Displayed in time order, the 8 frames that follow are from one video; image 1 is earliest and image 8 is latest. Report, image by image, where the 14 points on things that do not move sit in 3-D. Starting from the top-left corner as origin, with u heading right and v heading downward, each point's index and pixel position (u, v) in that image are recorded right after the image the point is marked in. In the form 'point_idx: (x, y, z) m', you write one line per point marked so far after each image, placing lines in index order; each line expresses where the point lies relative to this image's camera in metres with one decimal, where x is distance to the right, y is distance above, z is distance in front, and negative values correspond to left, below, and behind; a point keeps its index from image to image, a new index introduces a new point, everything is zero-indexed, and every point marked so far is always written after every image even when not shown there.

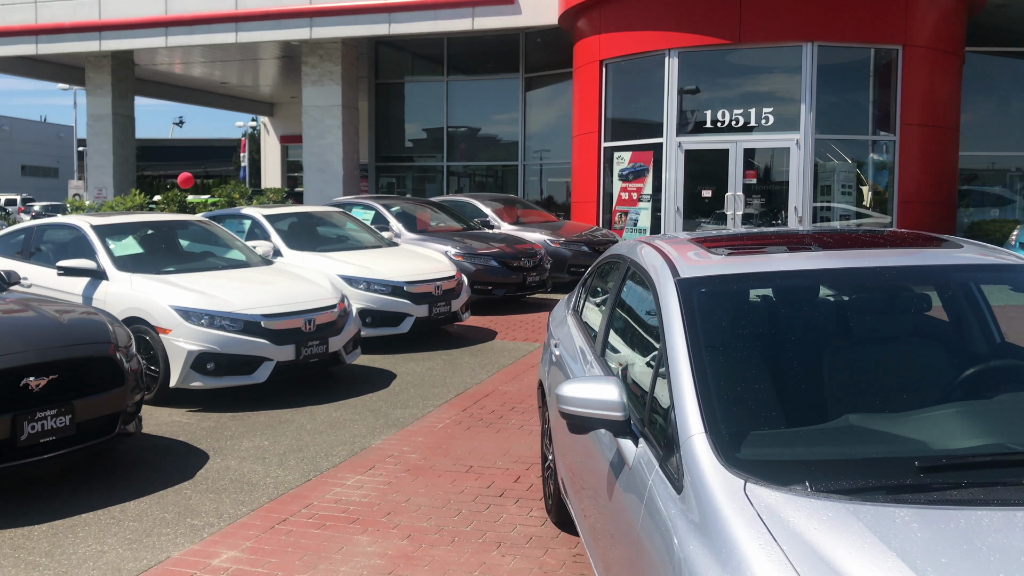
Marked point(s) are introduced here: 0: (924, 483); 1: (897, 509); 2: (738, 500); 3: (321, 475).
0: (+1.0, -0.5, +2.4) m
1: (+0.9, -0.5, +2.2) m
2: (+0.6, -0.5, +2.4) m
3: (-1.2, -1.2, +6.1) m
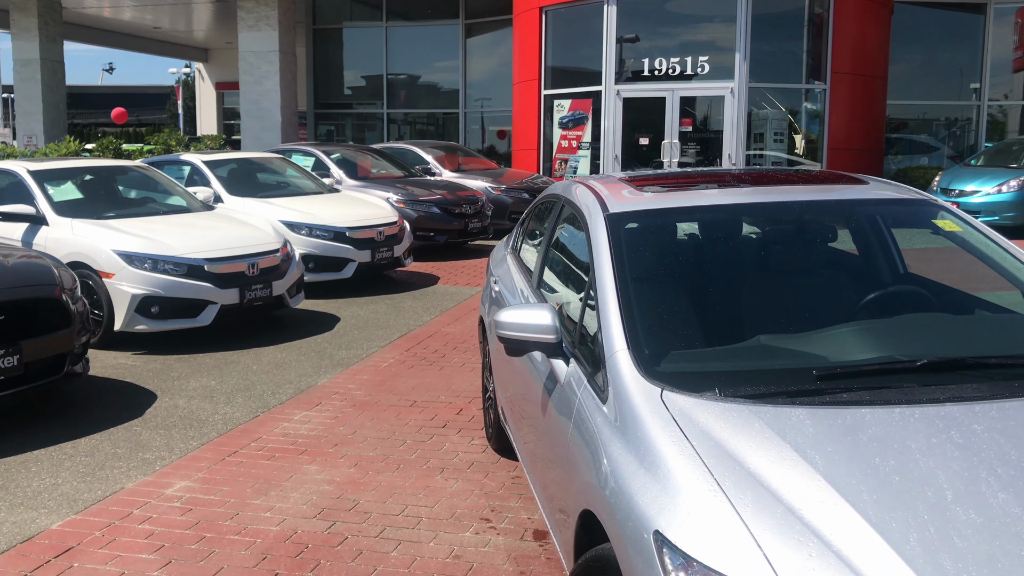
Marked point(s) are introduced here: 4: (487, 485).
0: (+0.8, -0.3, +2.7) m
1: (+0.7, -0.3, +2.5) m
2: (+0.4, -0.3, +2.7) m
3: (-1.6, -0.8, +6.3) m
4: (-0.1, -1.0, +4.9) m
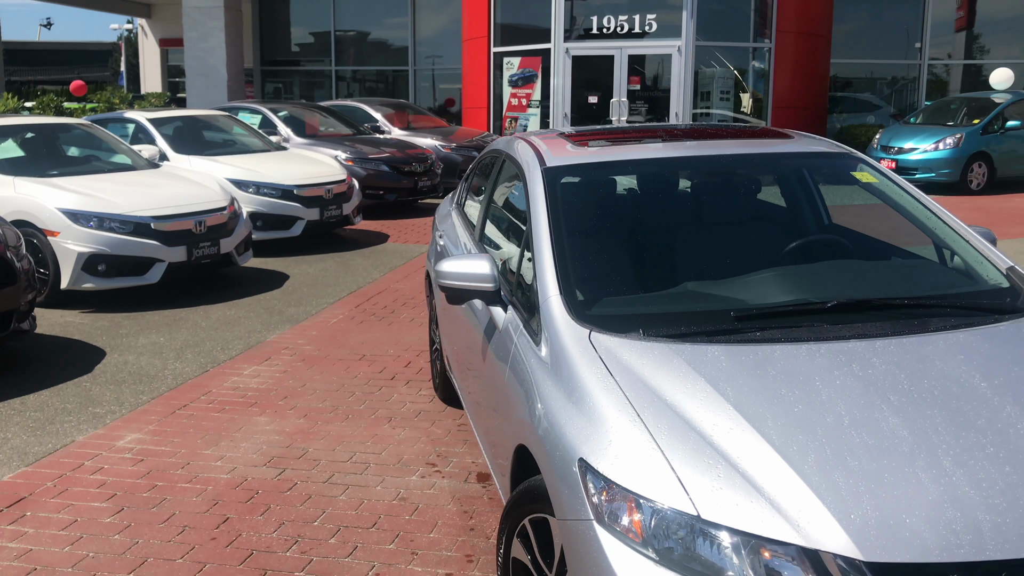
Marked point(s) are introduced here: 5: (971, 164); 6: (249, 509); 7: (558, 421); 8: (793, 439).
0: (+0.7, -0.1, +2.8) m
1: (+0.6, -0.2, +2.7) m
2: (+0.2, -0.2, +2.8) m
3: (-1.9, -0.5, +6.4) m
4: (-0.4, -0.8, +5.1) m
5: (+7.2, +2.0, +15.3) m
6: (-1.1, -0.9, +4.2) m
7: (+0.1, -0.4, +2.7) m
8: (+0.7, -0.4, +2.3) m
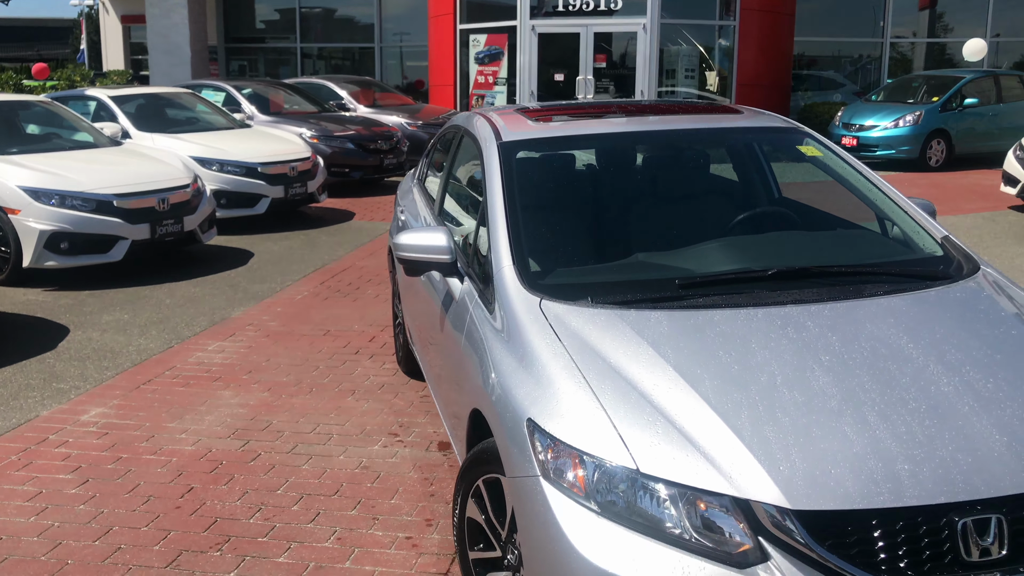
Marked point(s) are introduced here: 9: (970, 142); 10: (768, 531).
0: (+0.5, 0.0, +3.0) m
1: (+0.4, -0.1, +2.8) m
2: (+0.1, -0.1, +2.9) m
3: (-2.2, -0.4, +6.4) m
4: (-0.6, -0.6, +5.2) m
5: (+6.7, +2.4, +15.5) m
6: (-1.3, -0.8, +4.2) m
7: (0.0, -0.3, +2.8) m
8: (+0.5, -0.3, +2.4) m
9: (+7.6, +2.4, +16.0) m
10: (+0.6, -0.5, +2.2) m
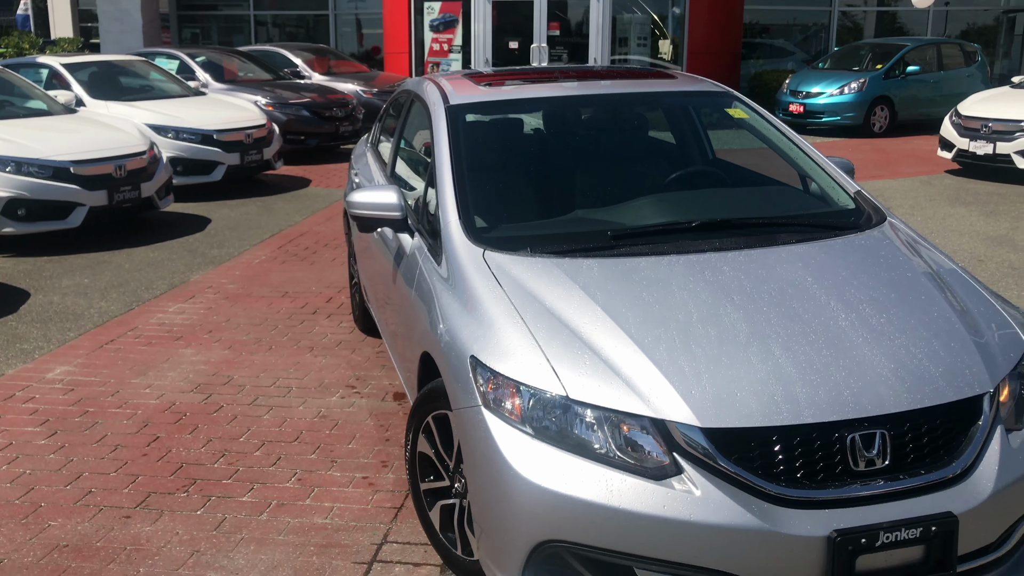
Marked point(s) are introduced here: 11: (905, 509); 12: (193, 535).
0: (+0.3, +0.1, +3.2) m
1: (+0.2, +0.1, +3.1) m
2: (-0.1, +0.1, +3.2) m
3: (-2.5, -0.1, +6.6) m
4: (-0.9, -0.4, +5.4) m
5: (+6.0, +3.0, +16.0) m
6: (-1.5, -0.6, +4.5) m
7: (-0.2, -0.1, +3.0) m
8: (+0.4, -0.1, +2.7) m
9: (+6.8, +3.0, +16.5) m
10: (+0.4, -0.4, +2.5) m
11: (+1.0, -0.6, +2.4) m
12: (-1.2, -0.9, +3.5) m
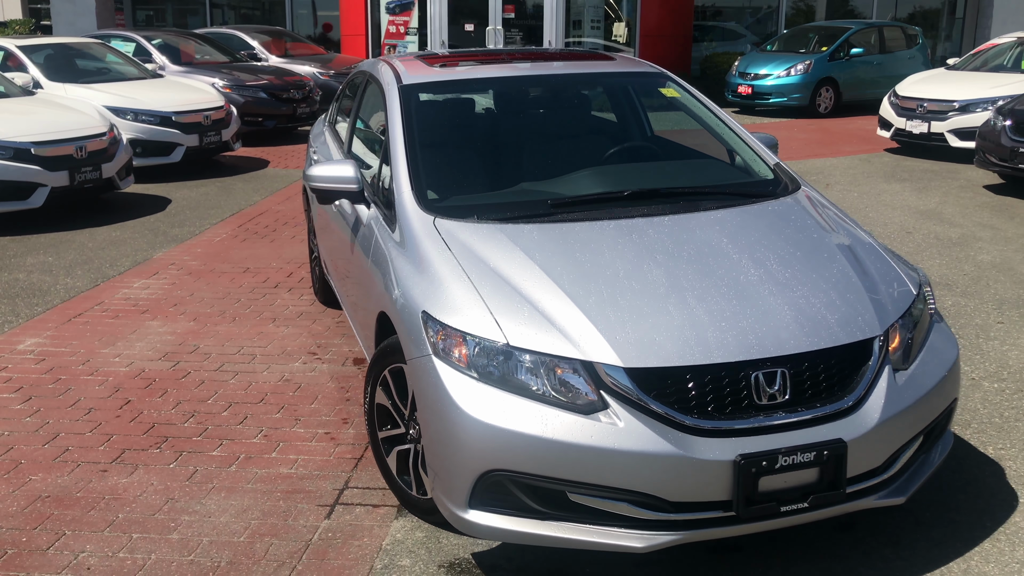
0: (+0.1, +0.3, +3.5) m
1: (+0.1, +0.2, +3.4) m
2: (-0.3, +0.2, +3.5) m
3: (-2.8, +0.1, +6.8) m
4: (-1.2, -0.2, +5.7) m
5: (+5.2, +3.4, +16.5) m
6: (-1.8, -0.5, +4.7) m
7: (-0.4, 0.0, +3.3) m
8: (+0.2, 0.0, +3.0) m
9: (+6.1, +3.5, +17.0) m
10: (+0.3, -0.3, +2.8) m
11: (+0.8, -0.4, +2.8) m
12: (-1.3, -0.8, +3.8) m
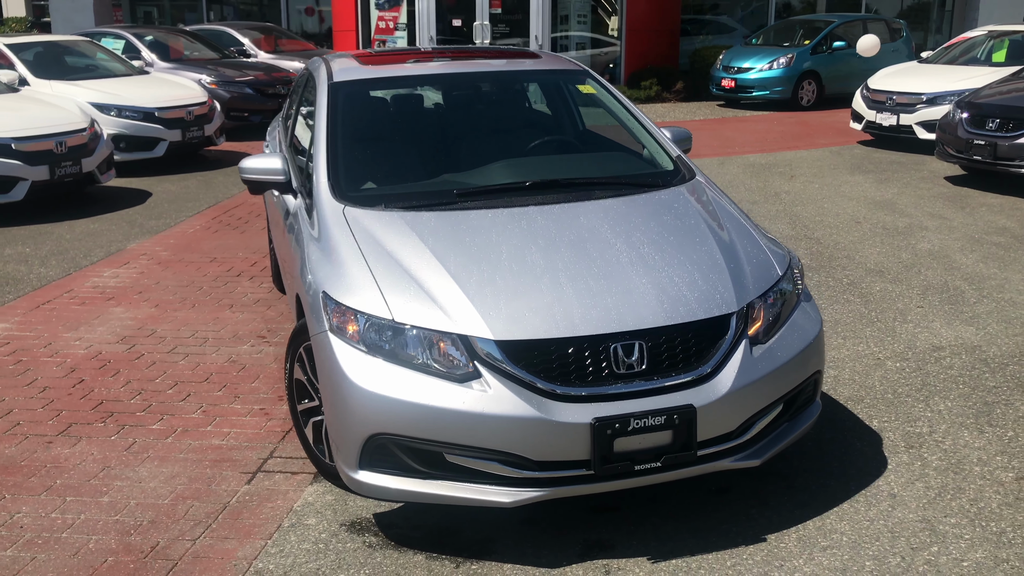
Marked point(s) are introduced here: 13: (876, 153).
0: (-0.2, +0.3, +3.8) m
1: (-0.3, +0.3, +3.7) m
2: (-0.7, +0.3, +3.8) m
3: (-3.2, +0.1, +7.1) m
4: (-1.5, -0.2, +6.0) m
5: (+5.0, +3.6, +16.7) m
6: (-2.1, -0.4, +5.0) m
7: (-0.7, +0.1, +3.6) m
8: (-0.2, +0.1, +3.3) m
9: (+5.8, +3.6, +17.2) m
10: (-0.1, -0.2, +3.1) m
11: (+0.5, -0.4, +3.1) m
12: (-1.7, -0.7, +4.1) m
13: (+4.5, +1.7, +11.9) m
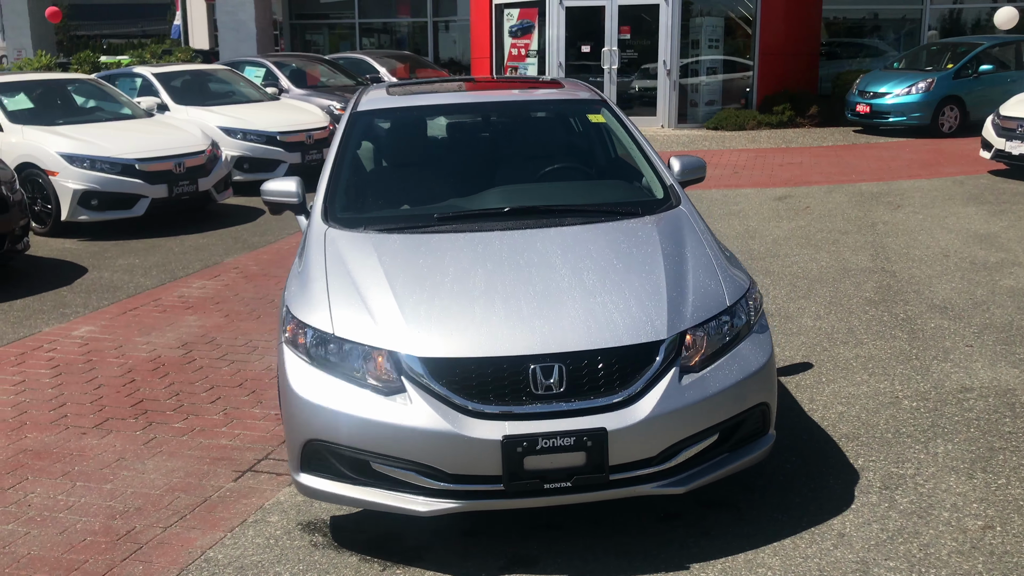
0: (-0.3, +0.3, +4.0) m
1: (-0.5, +0.2, +3.9) m
2: (-0.8, +0.2, +4.1) m
3: (-2.7, +0.1, +7.7) m
4: (-1.3, -0.3, +6.4) m
5: (+7.1, +3.0, +15.9) m
6: (-2.0, -0.5, +5.5) m
7: (-0.9, 0.0, +3.9) m
8: (-0.4, 0.0, +3.5) m
9: (+8.0, +3.0, +16.2) m
10: (-0.4, -0.3, +3.3) m
11: (+0.2, -0.4, +3.2) m
12: (-1.8, -0.7, +4.5) m
13: (+5.7, +1.2, +11.2) m
